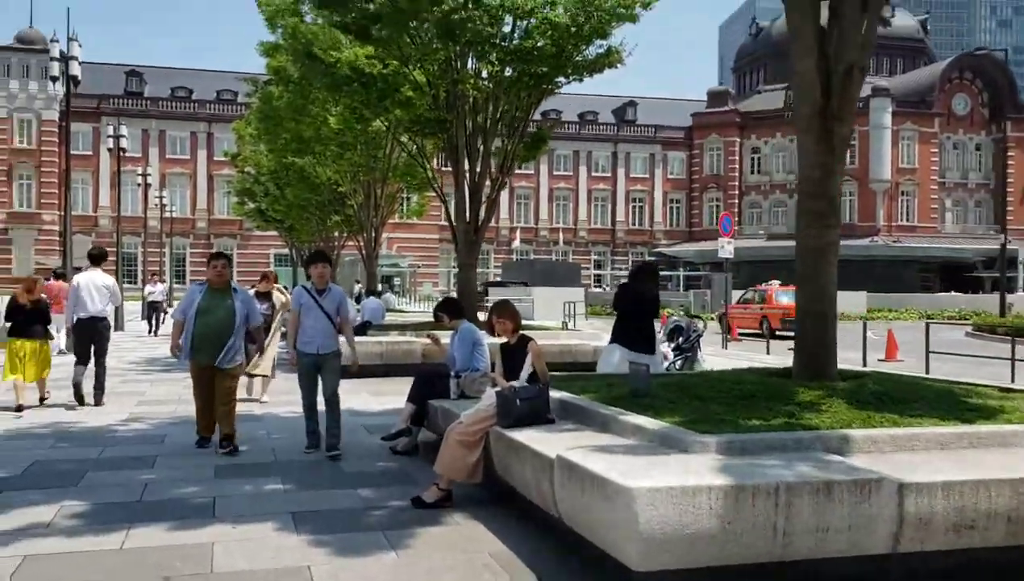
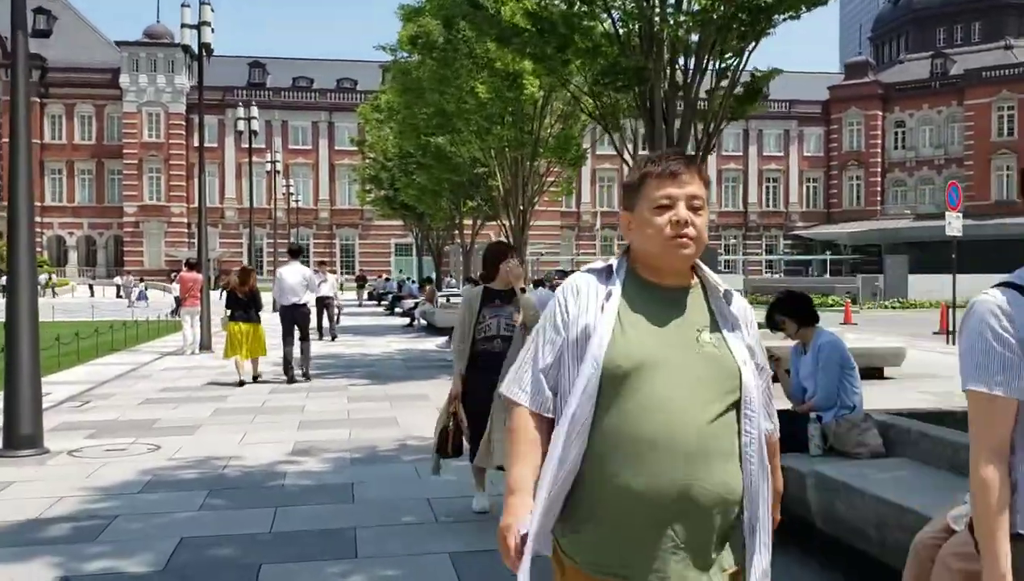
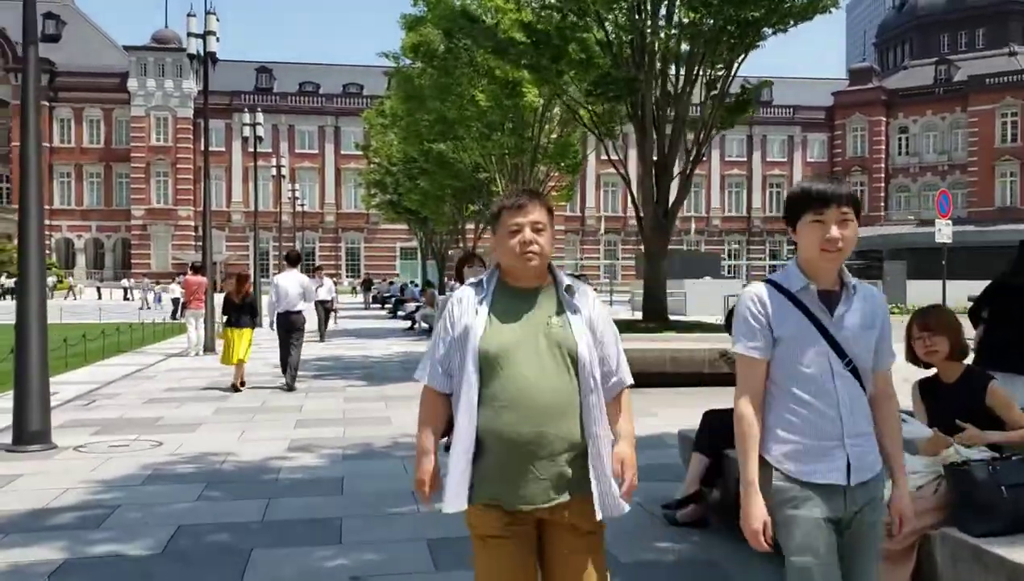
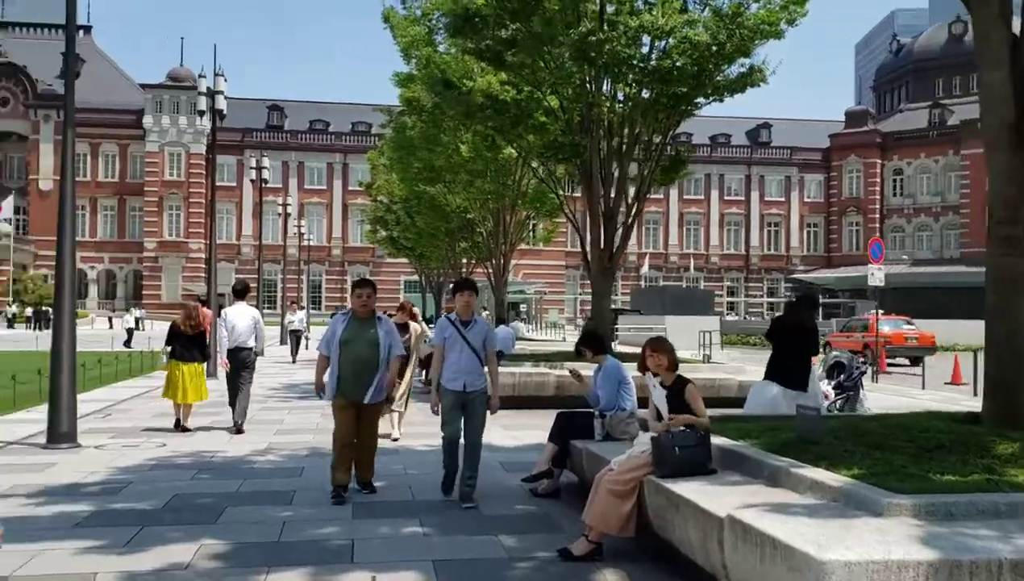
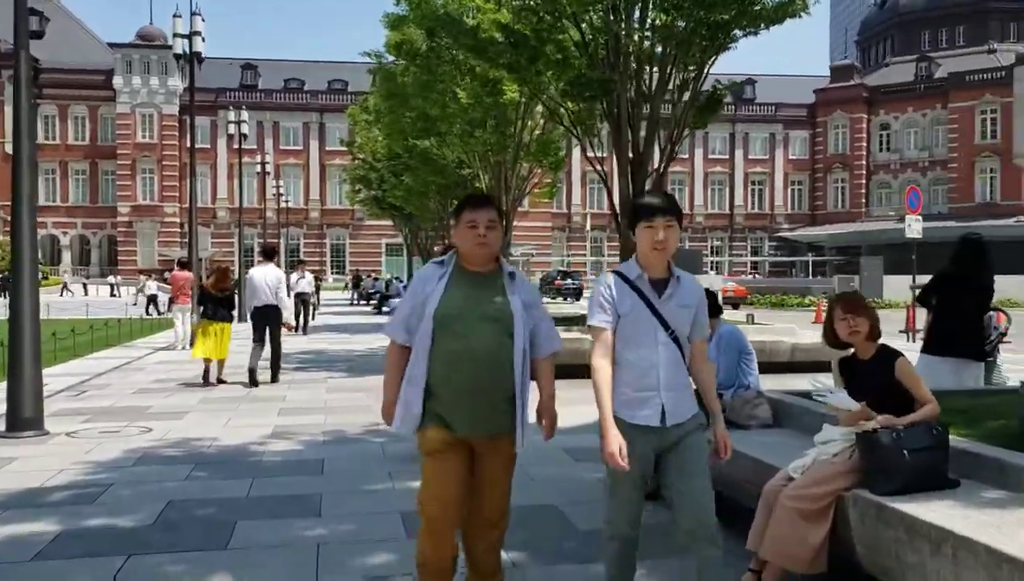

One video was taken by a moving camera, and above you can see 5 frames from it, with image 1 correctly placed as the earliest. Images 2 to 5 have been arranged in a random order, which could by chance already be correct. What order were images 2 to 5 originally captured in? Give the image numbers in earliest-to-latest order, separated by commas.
4, 5, 3, 2
